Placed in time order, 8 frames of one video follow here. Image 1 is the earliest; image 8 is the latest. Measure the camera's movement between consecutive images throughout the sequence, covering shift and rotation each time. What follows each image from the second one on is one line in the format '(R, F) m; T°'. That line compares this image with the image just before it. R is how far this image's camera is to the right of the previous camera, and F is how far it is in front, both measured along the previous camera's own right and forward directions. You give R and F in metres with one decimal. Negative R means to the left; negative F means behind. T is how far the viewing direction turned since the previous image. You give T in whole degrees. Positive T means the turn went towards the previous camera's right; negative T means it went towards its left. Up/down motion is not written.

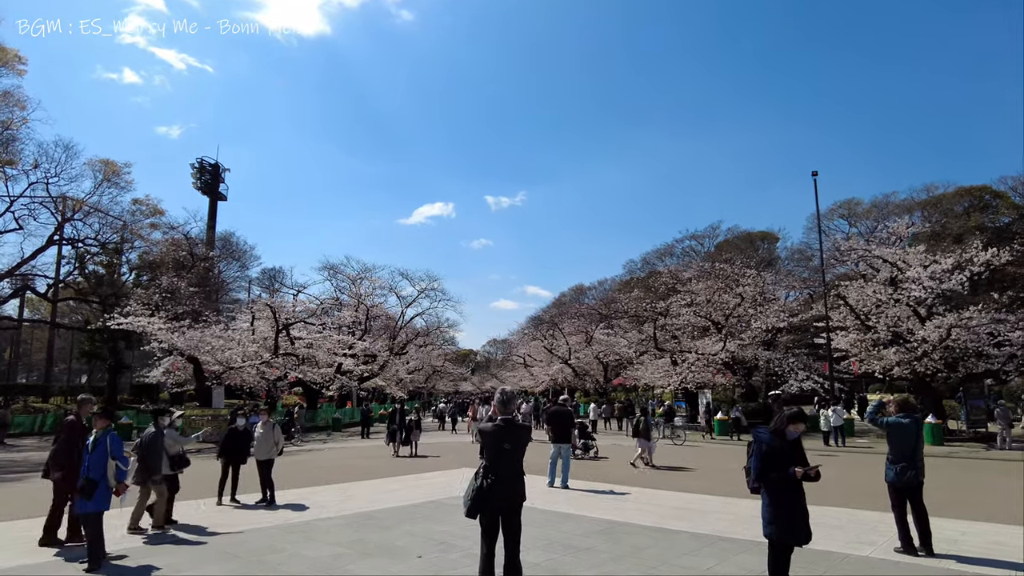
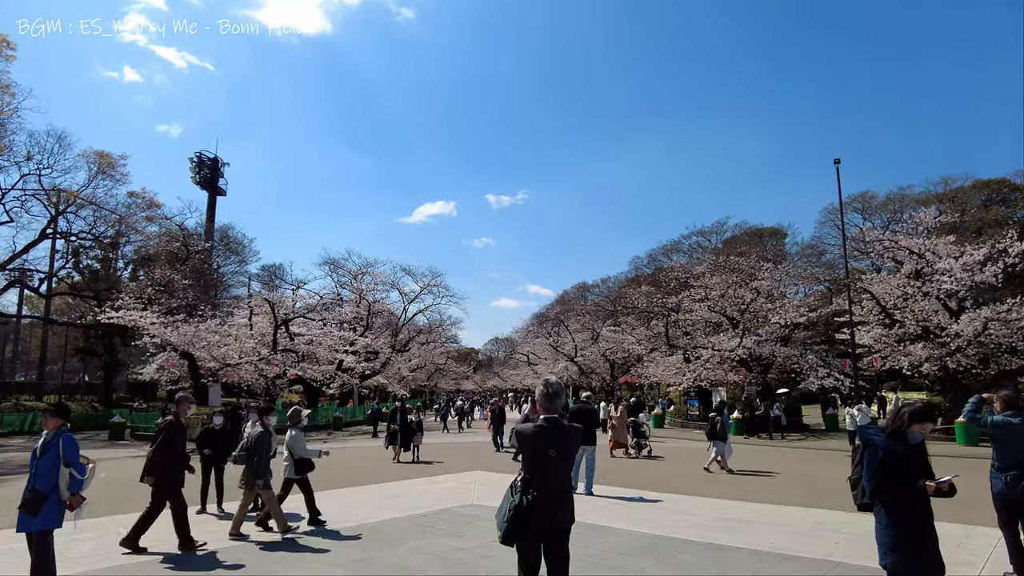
(-0.3, +1.1) m; 0°
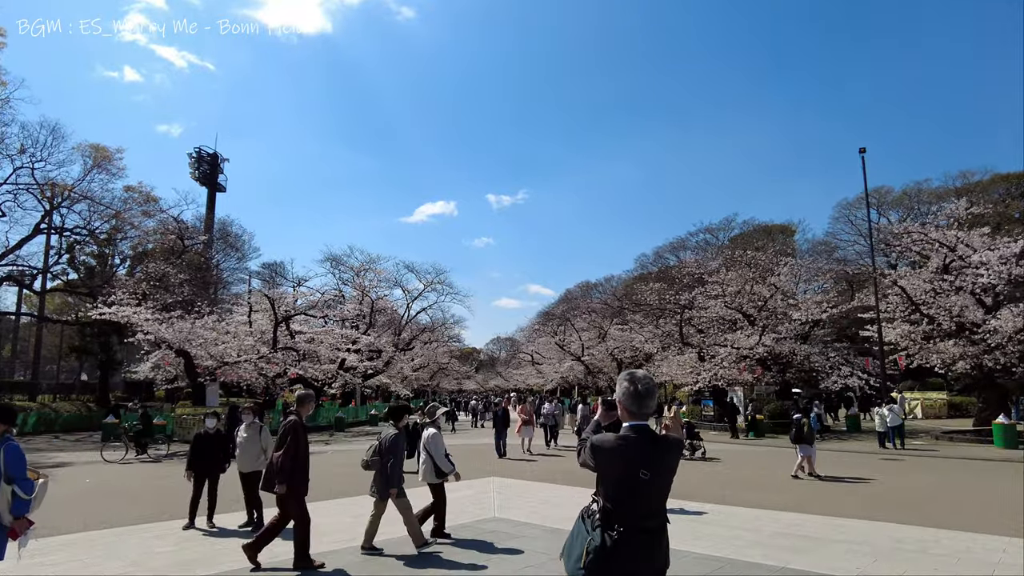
(-0.4, +1.1) m; 0°
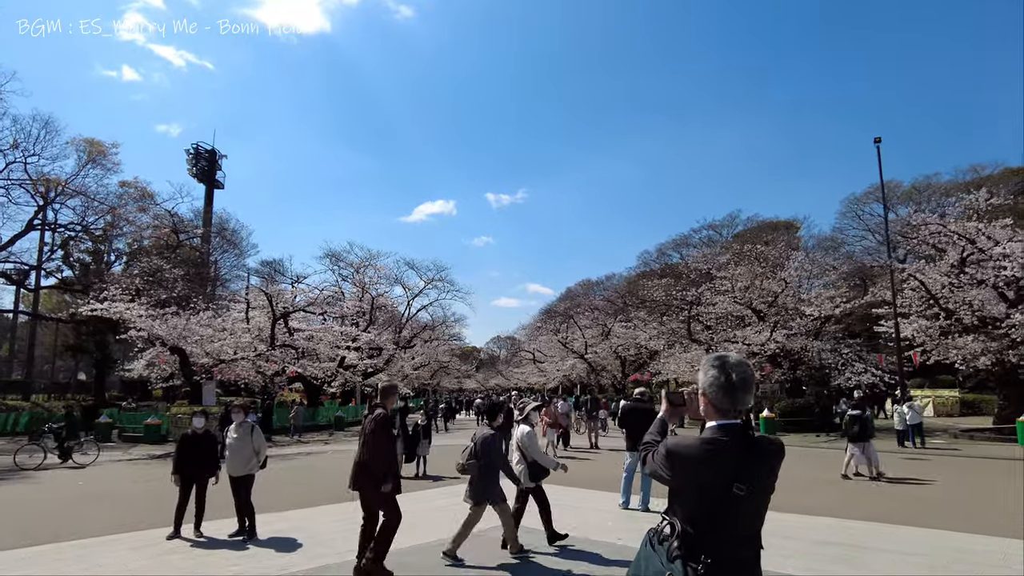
(-0.2, +0.7) m; 0°
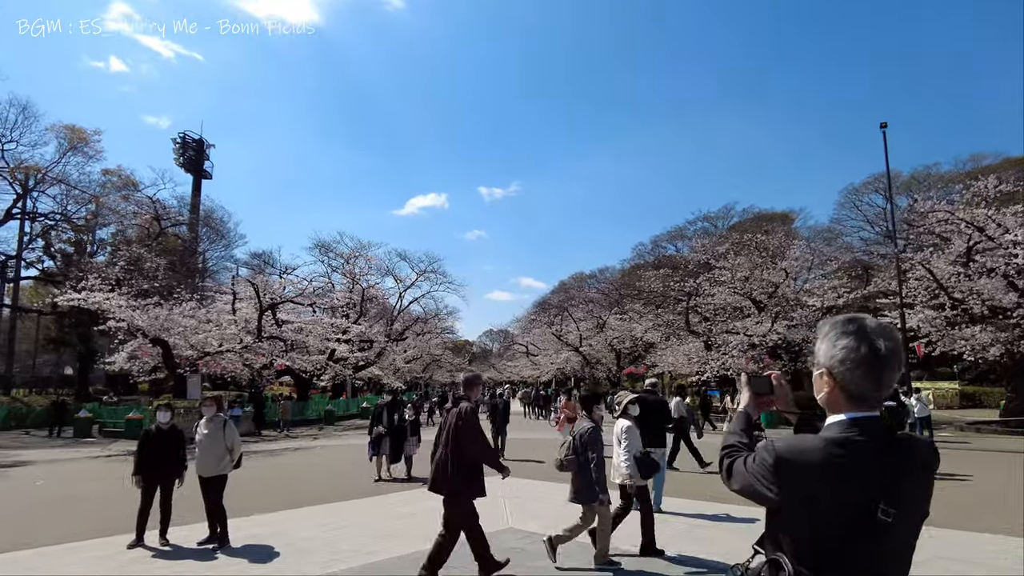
(-0.1, +0.8) m; +1°
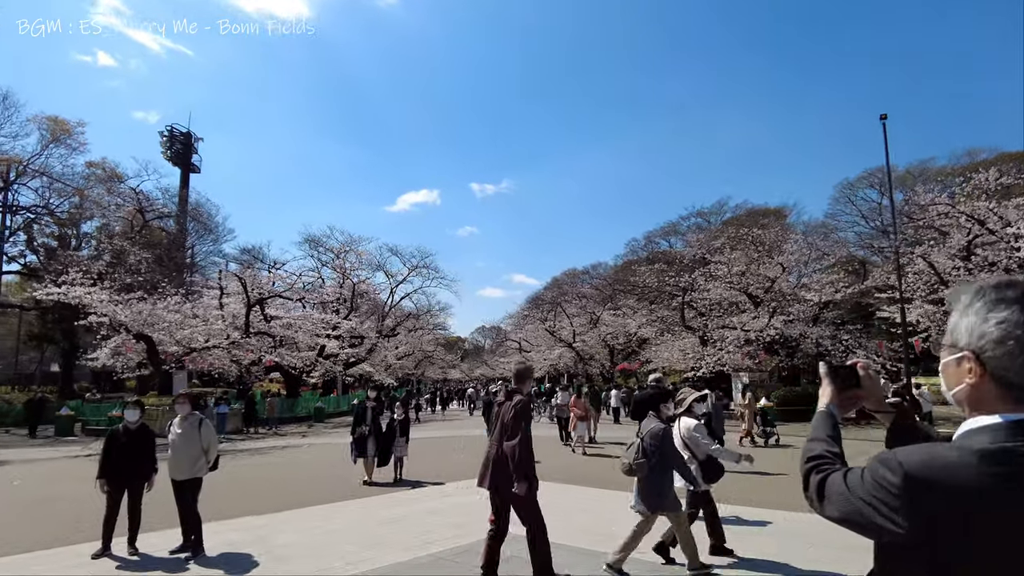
(-0.1, +0.5) m; +1°
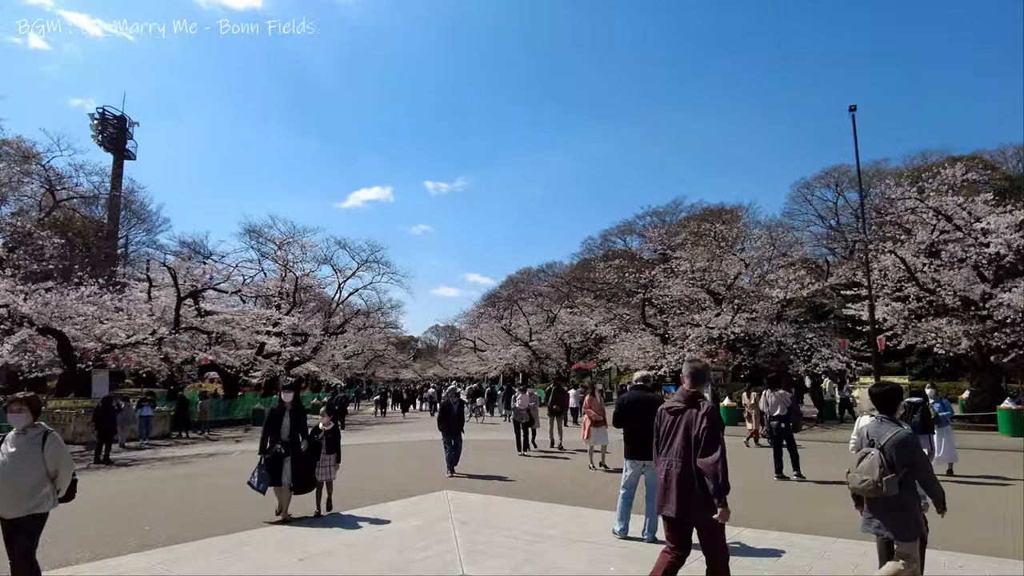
(-0.1, +1.5) m; +4°
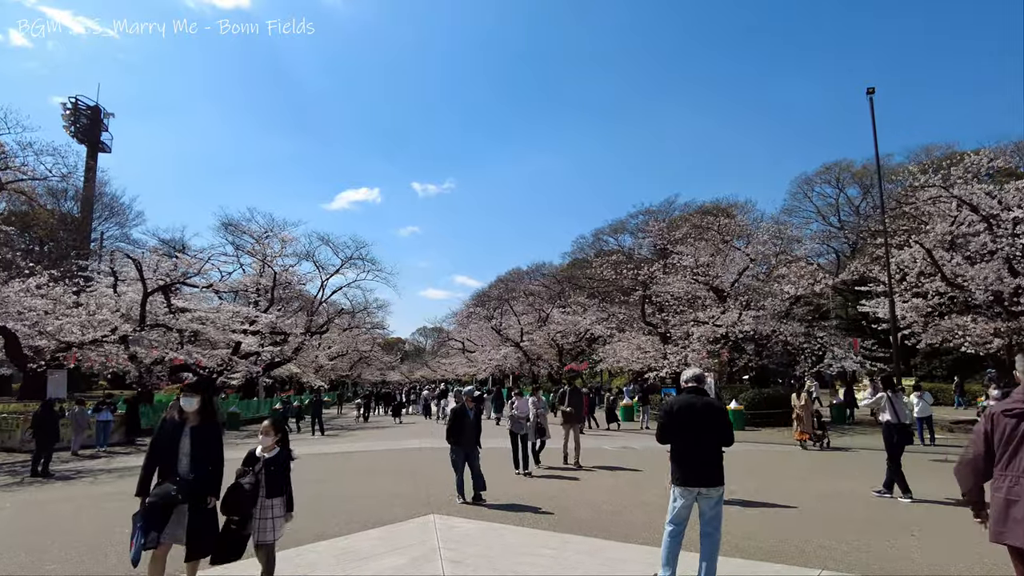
(-0.2, +1.7) m; +1°
